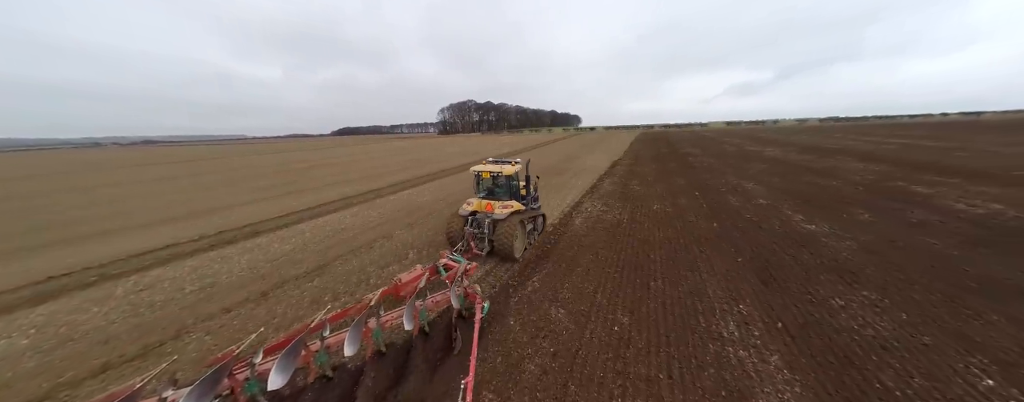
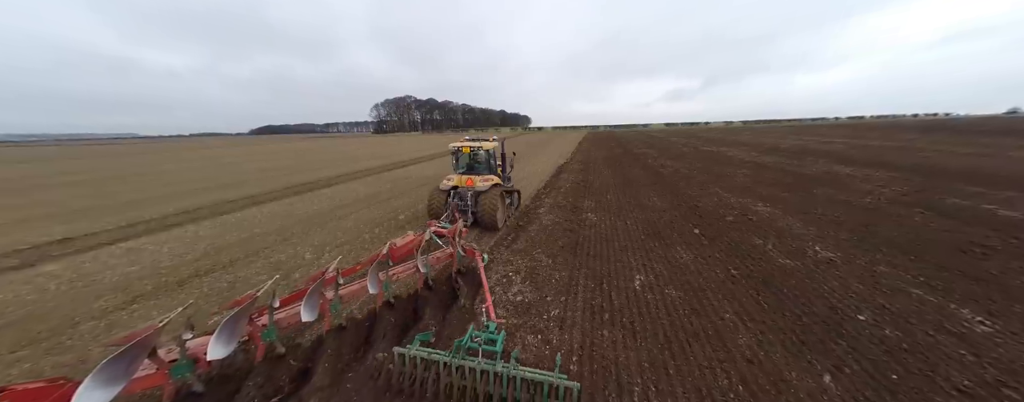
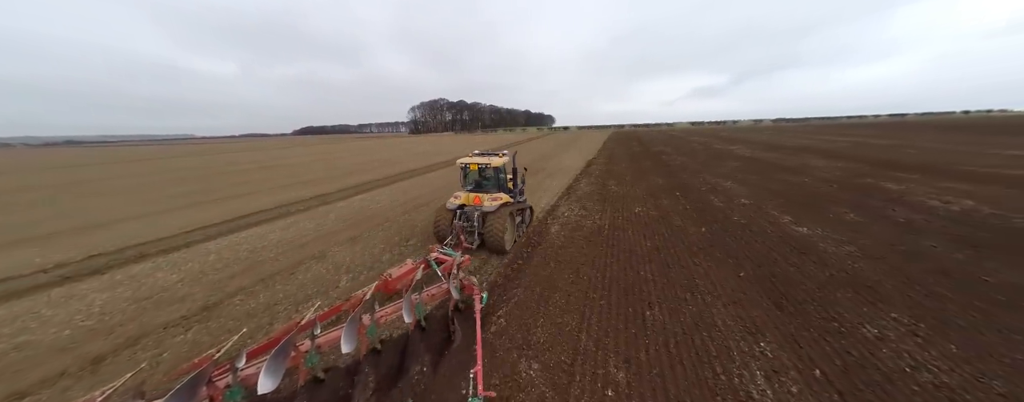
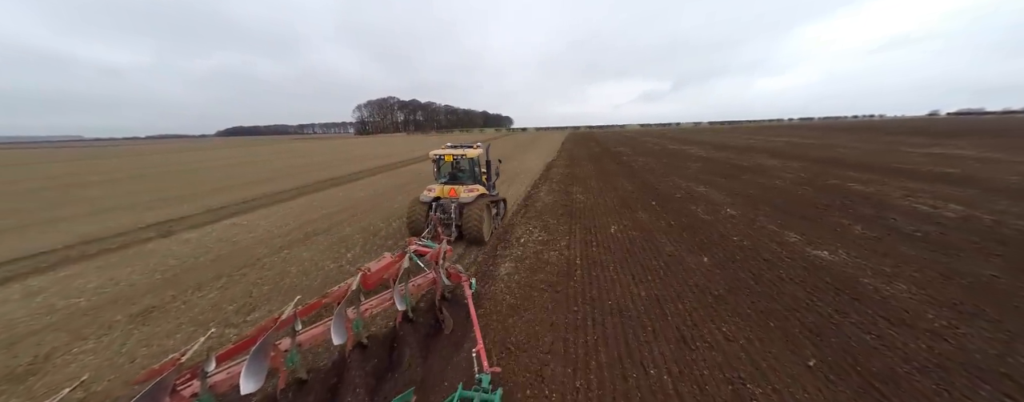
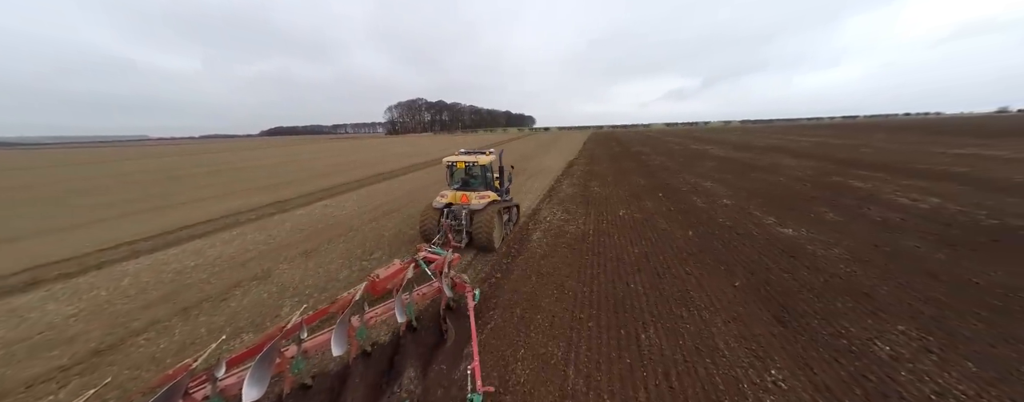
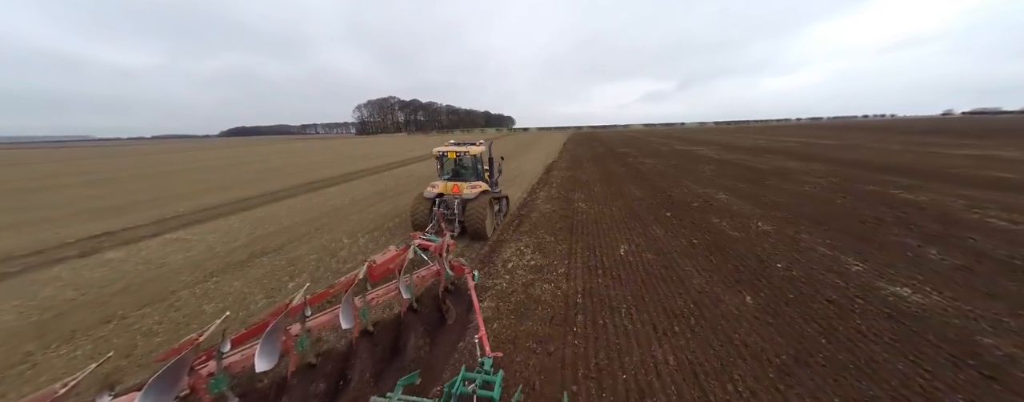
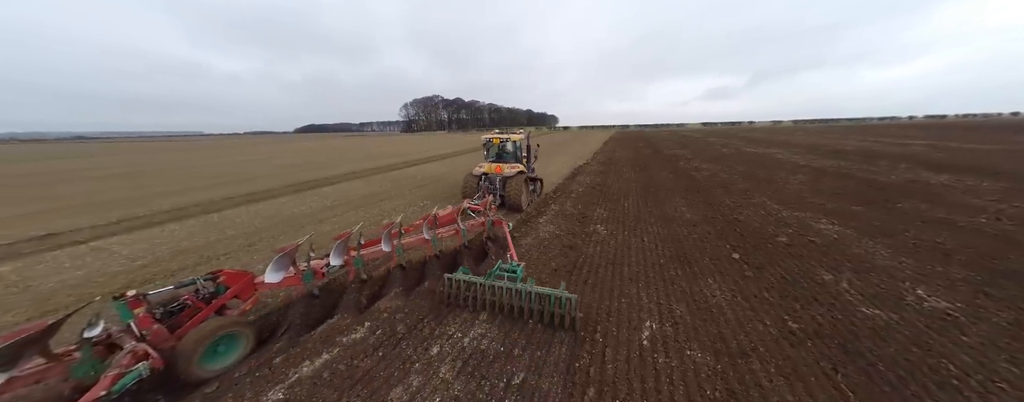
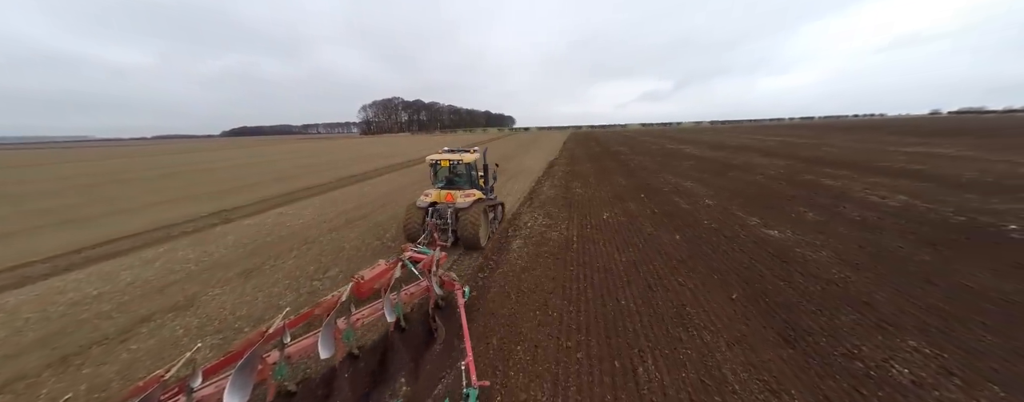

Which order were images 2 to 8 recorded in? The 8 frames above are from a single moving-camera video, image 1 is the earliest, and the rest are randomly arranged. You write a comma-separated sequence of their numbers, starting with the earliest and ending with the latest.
3, 5, 8, 4, 6, 2, 7
